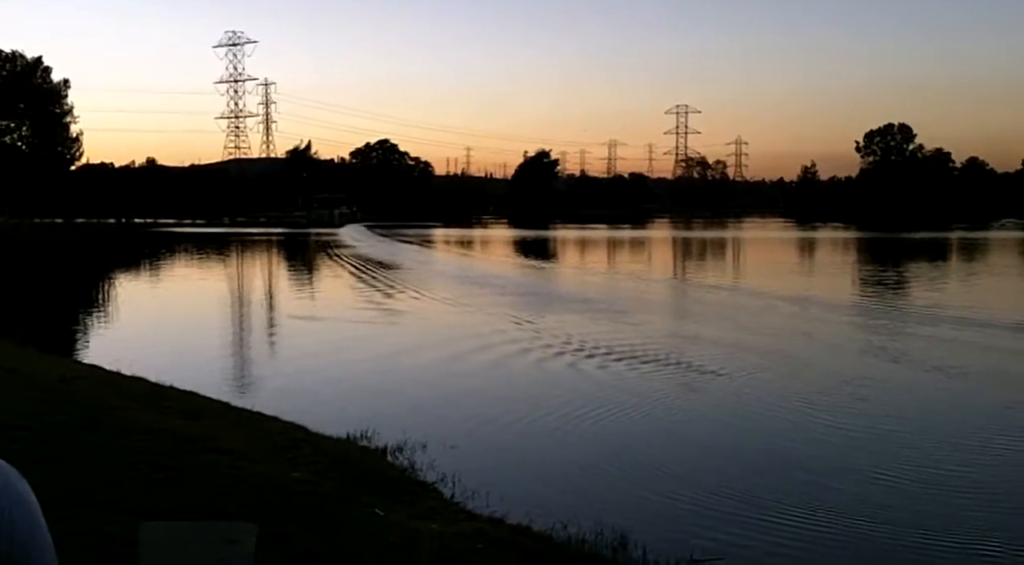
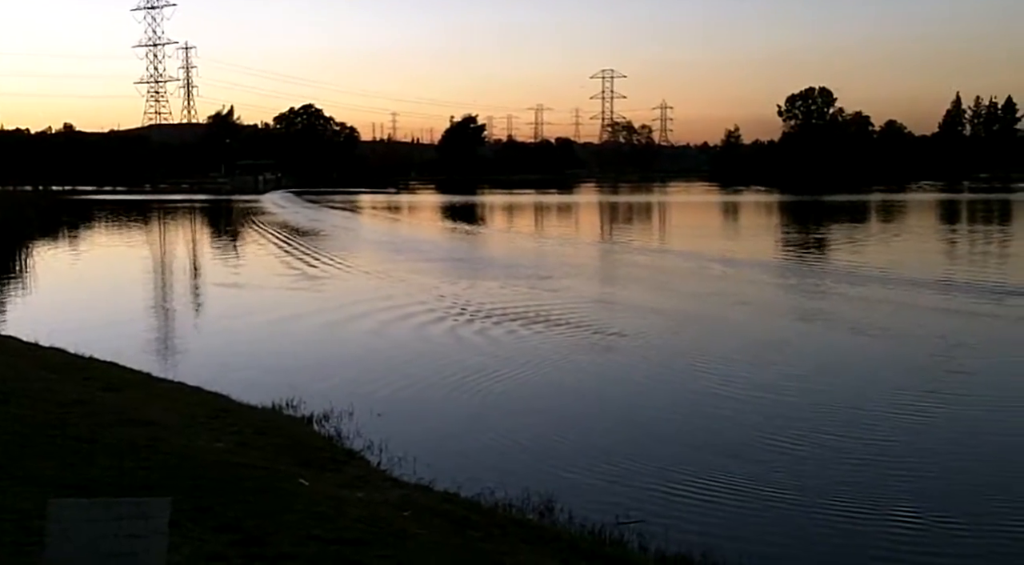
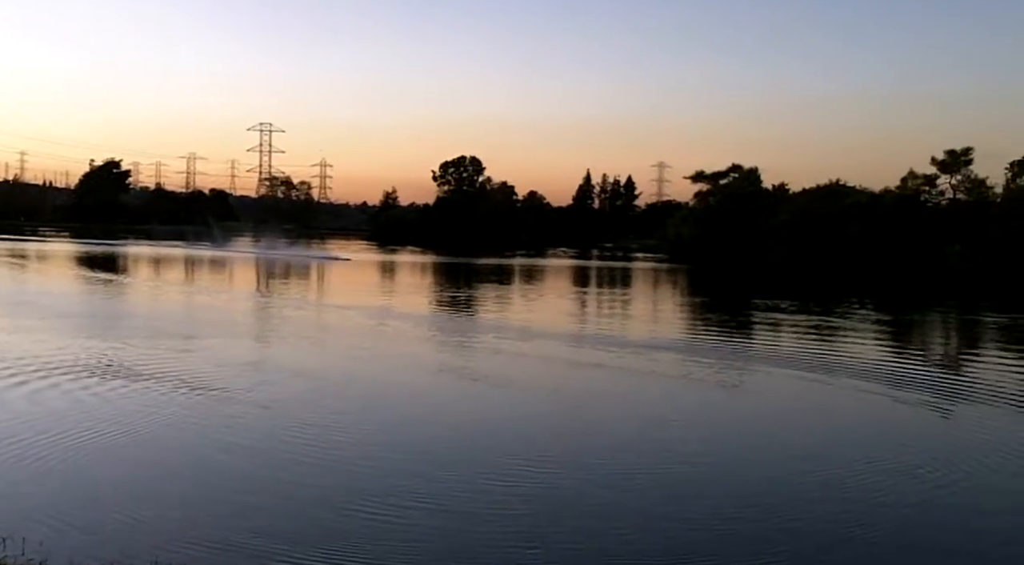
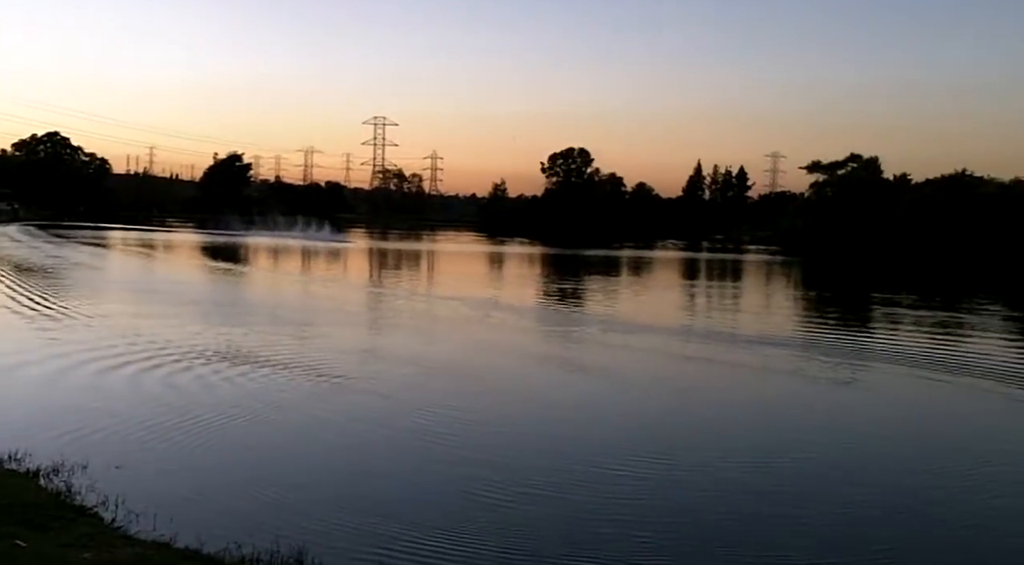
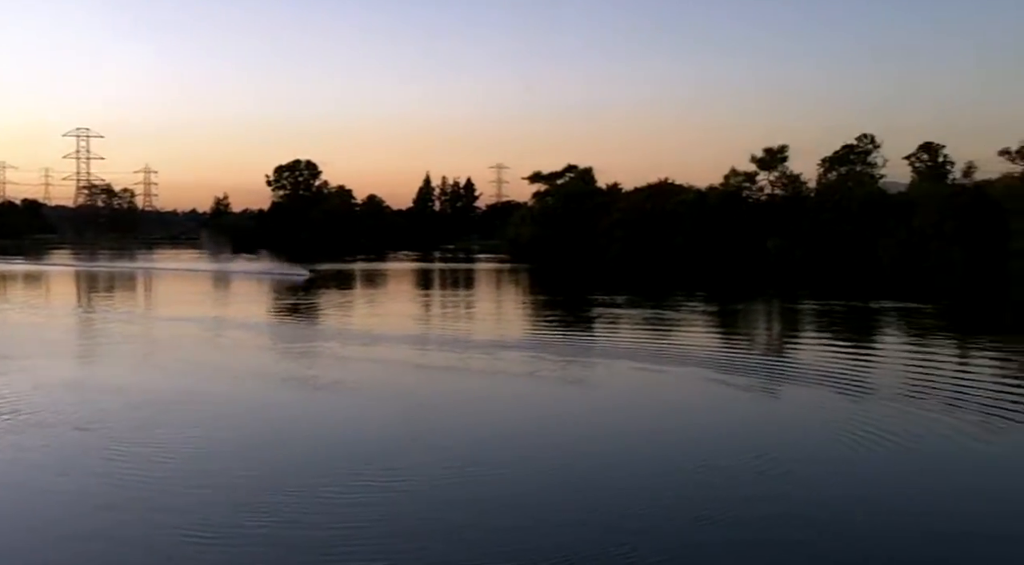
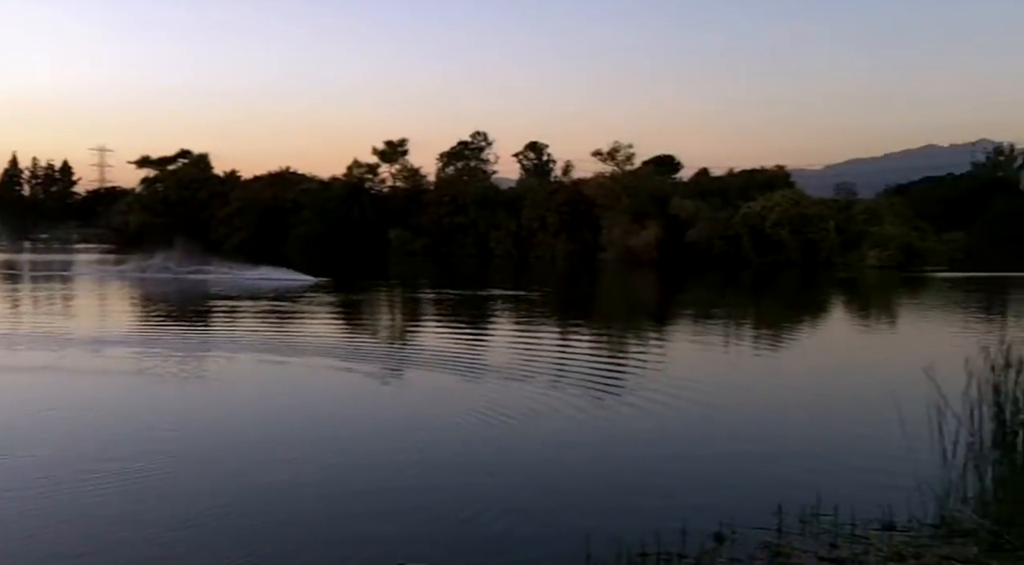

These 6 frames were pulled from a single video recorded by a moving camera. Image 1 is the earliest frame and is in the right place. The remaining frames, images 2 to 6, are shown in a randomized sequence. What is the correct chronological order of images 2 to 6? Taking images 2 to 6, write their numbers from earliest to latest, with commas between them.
2, 4, 3, 5, 6
